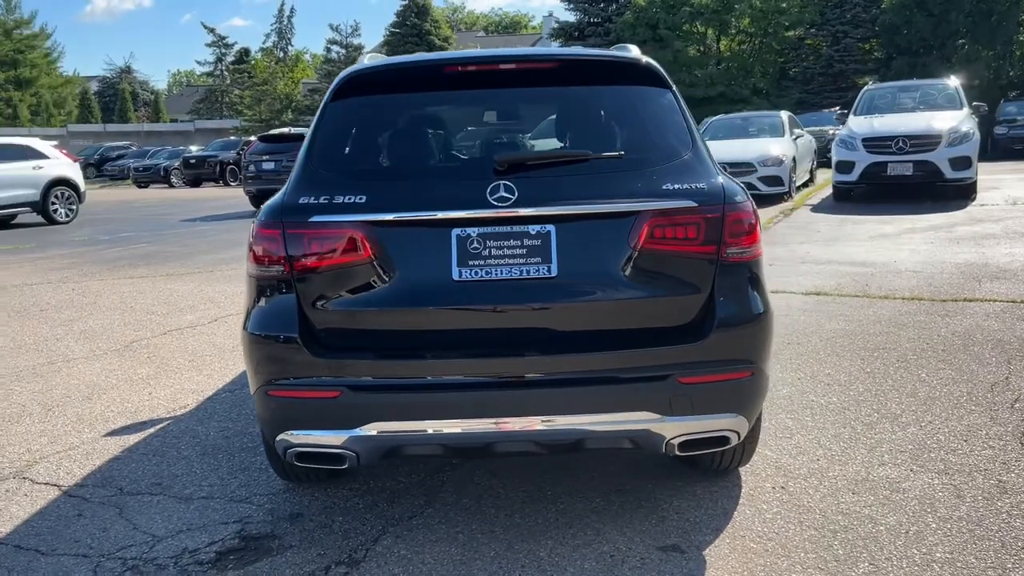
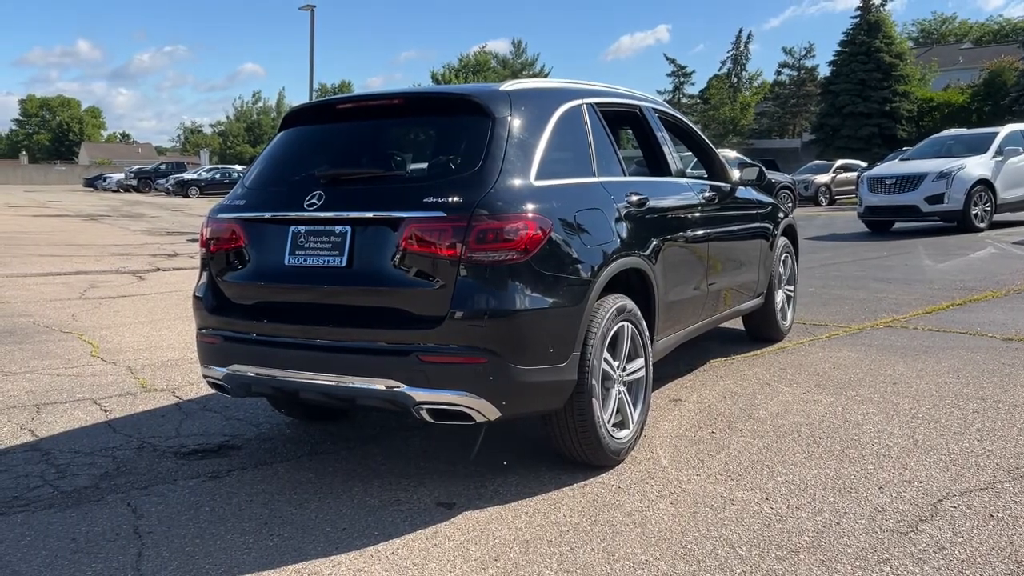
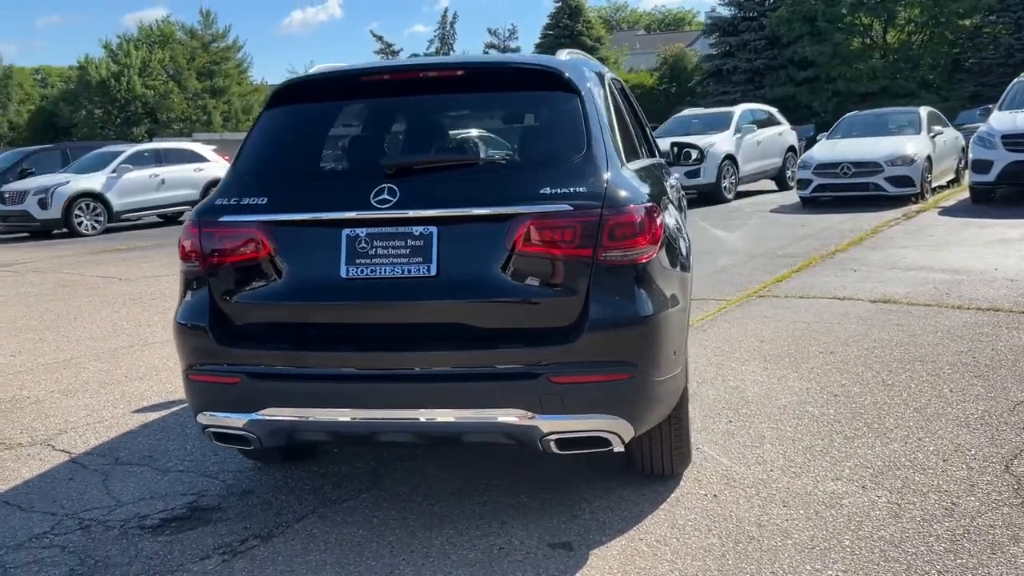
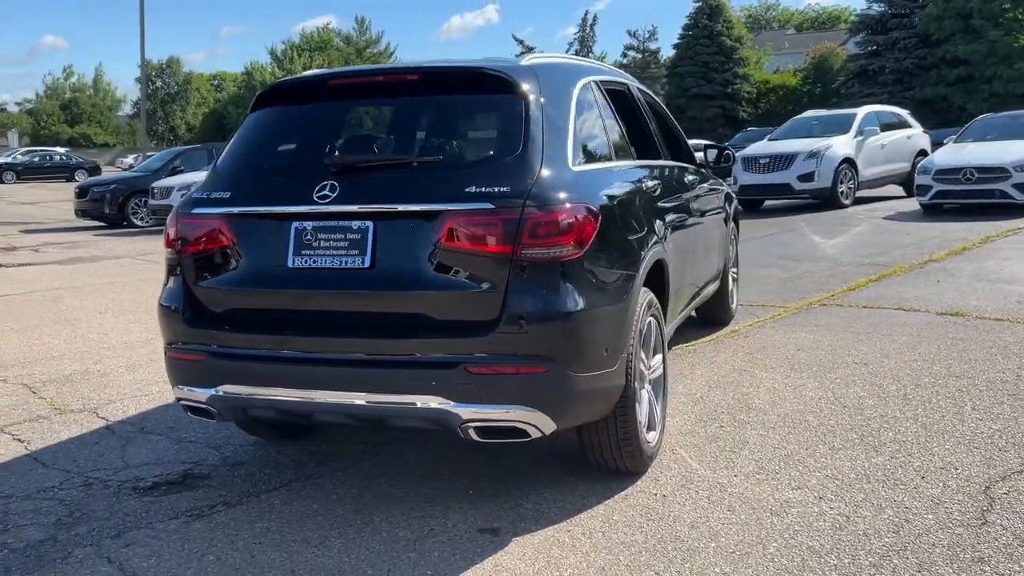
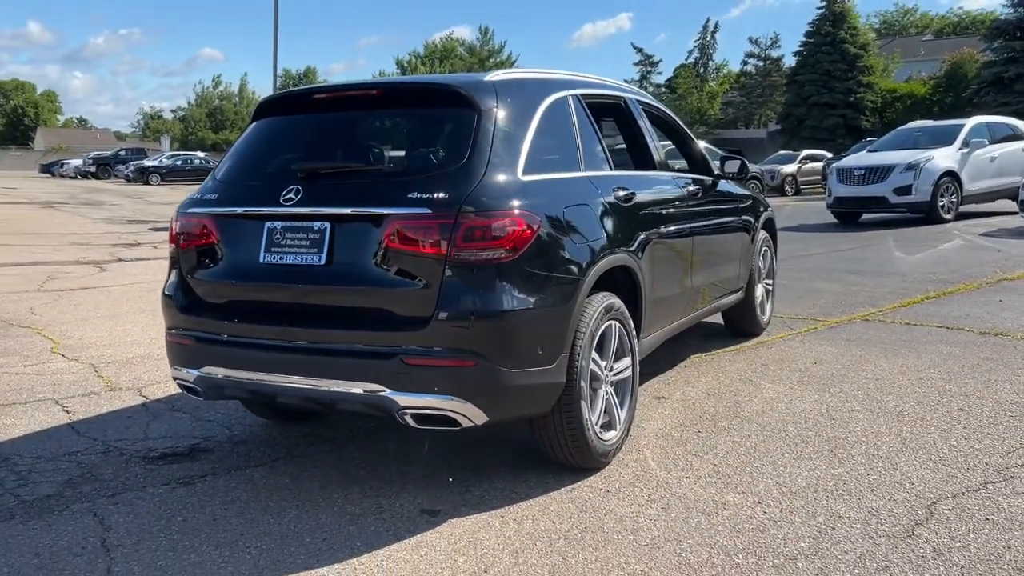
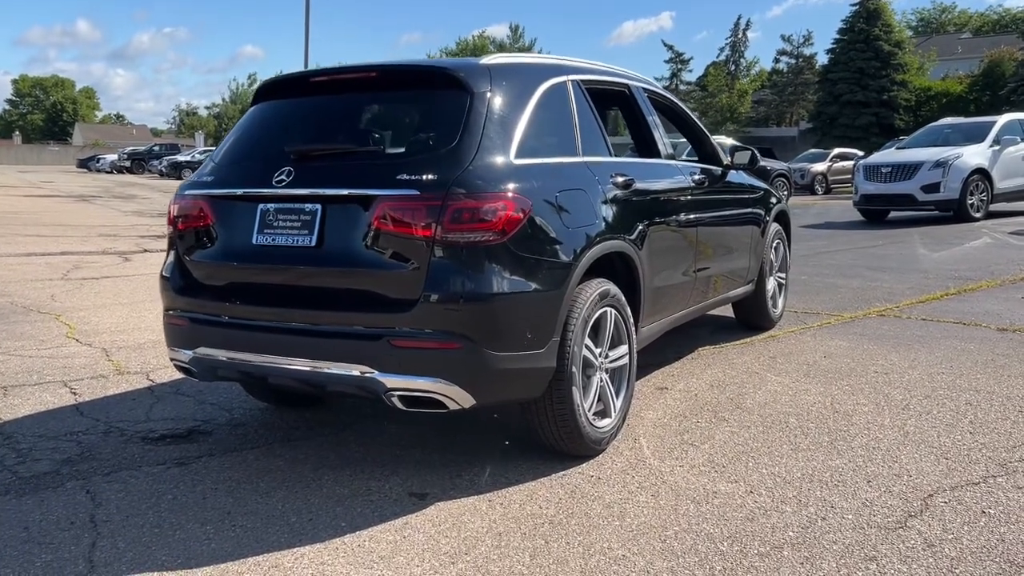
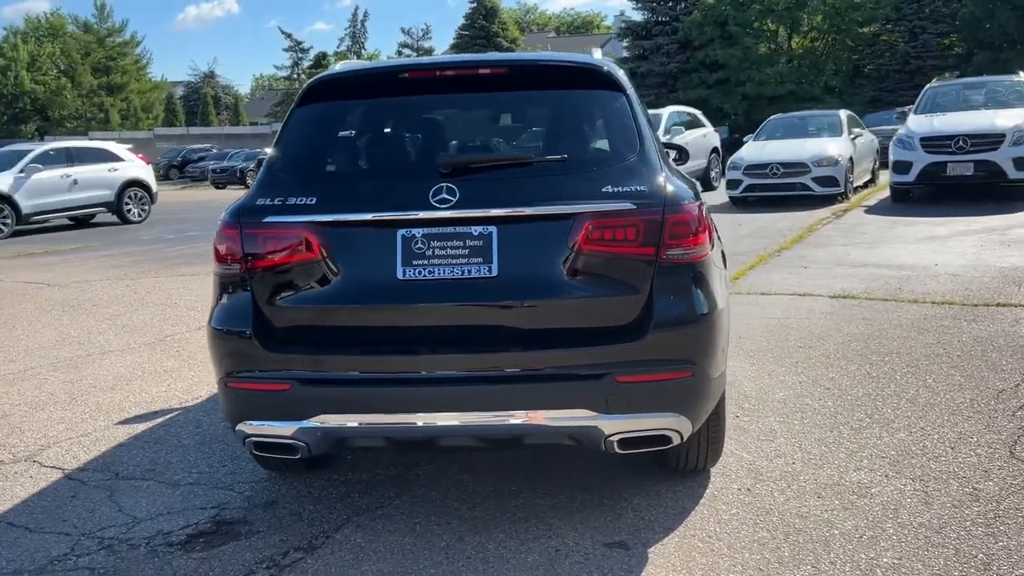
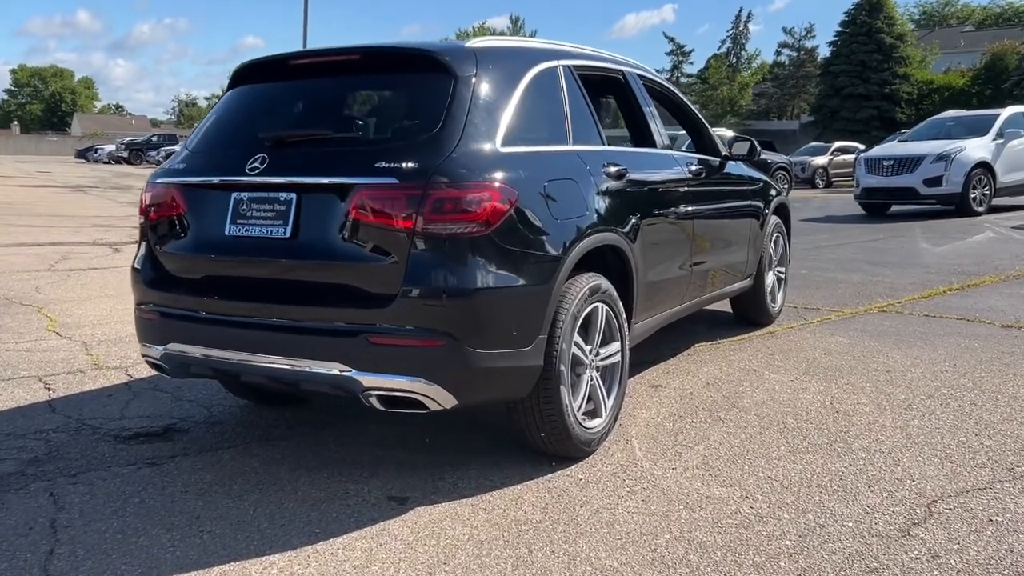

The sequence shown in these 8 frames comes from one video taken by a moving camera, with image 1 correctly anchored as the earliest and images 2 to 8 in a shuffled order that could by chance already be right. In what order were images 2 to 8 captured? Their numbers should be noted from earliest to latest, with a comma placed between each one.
7, 3, 4, 5, 2, 6, 8
